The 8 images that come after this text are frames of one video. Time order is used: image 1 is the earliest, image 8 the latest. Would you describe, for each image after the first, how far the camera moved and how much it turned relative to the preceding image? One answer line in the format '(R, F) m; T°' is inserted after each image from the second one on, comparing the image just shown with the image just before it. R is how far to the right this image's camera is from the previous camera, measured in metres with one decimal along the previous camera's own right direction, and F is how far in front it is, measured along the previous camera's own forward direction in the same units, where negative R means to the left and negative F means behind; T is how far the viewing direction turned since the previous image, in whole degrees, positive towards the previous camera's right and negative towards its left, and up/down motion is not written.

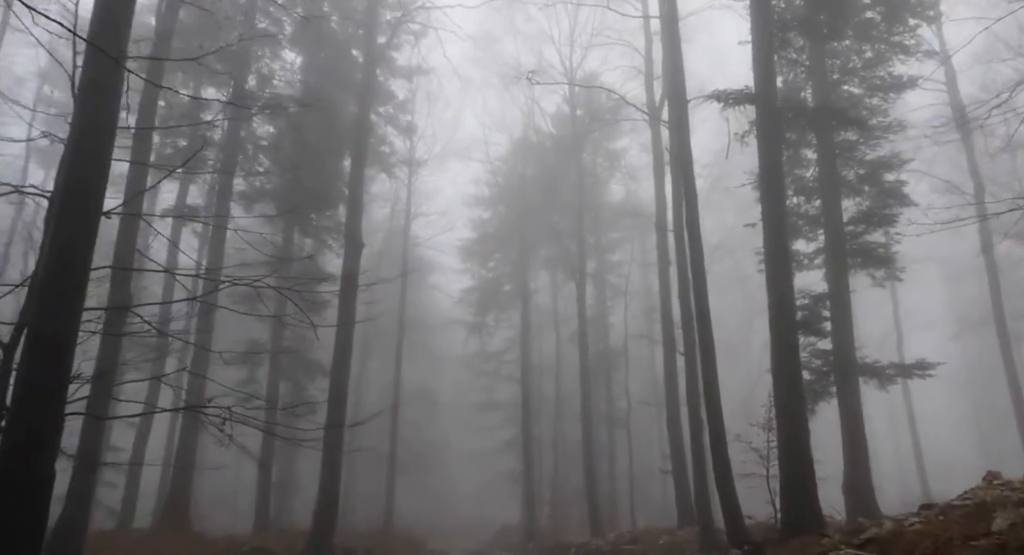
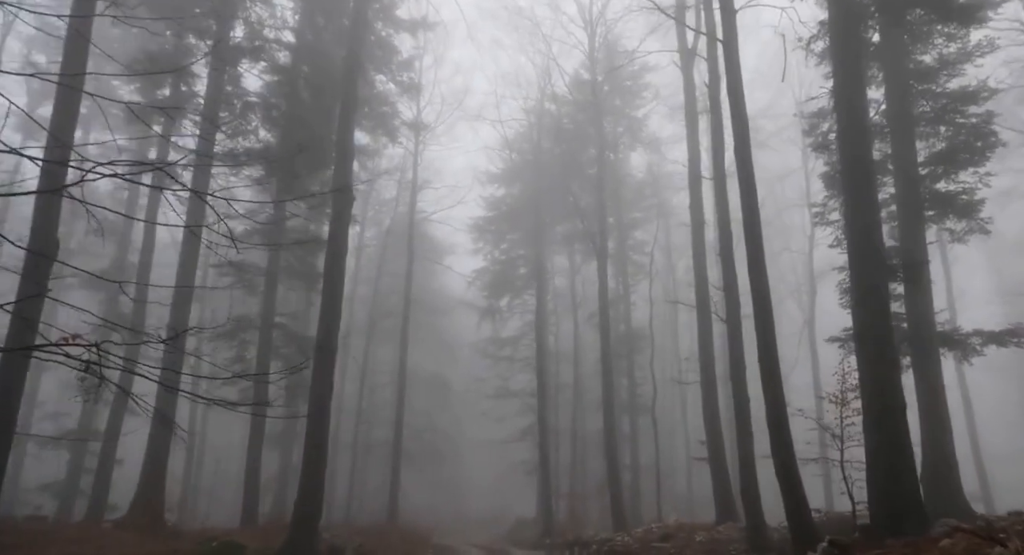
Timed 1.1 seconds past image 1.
(0.0, +1.9) m; -1°
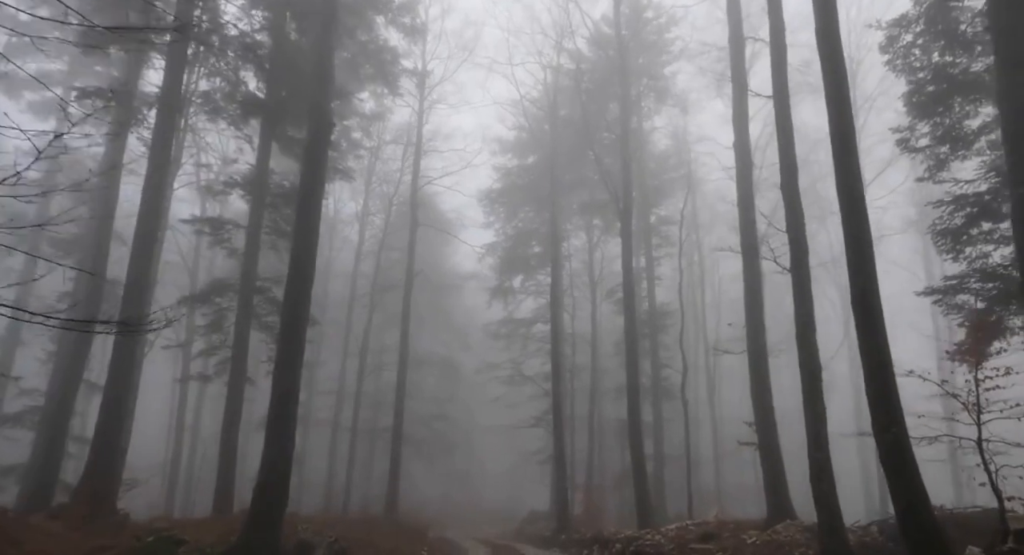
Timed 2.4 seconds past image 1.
(+0.1, +2.2) m; -1°
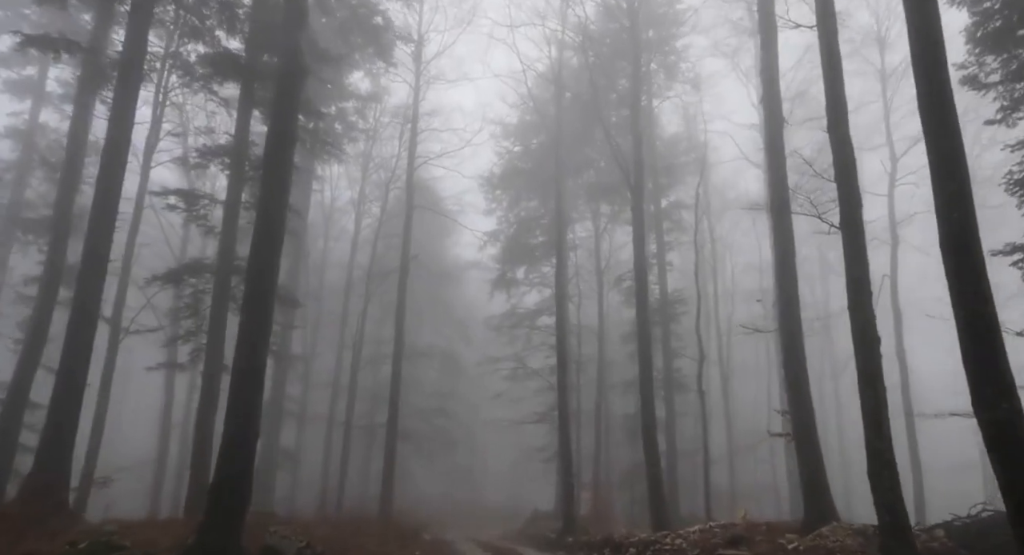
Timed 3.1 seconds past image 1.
(0.0, +1.4) m; 0°
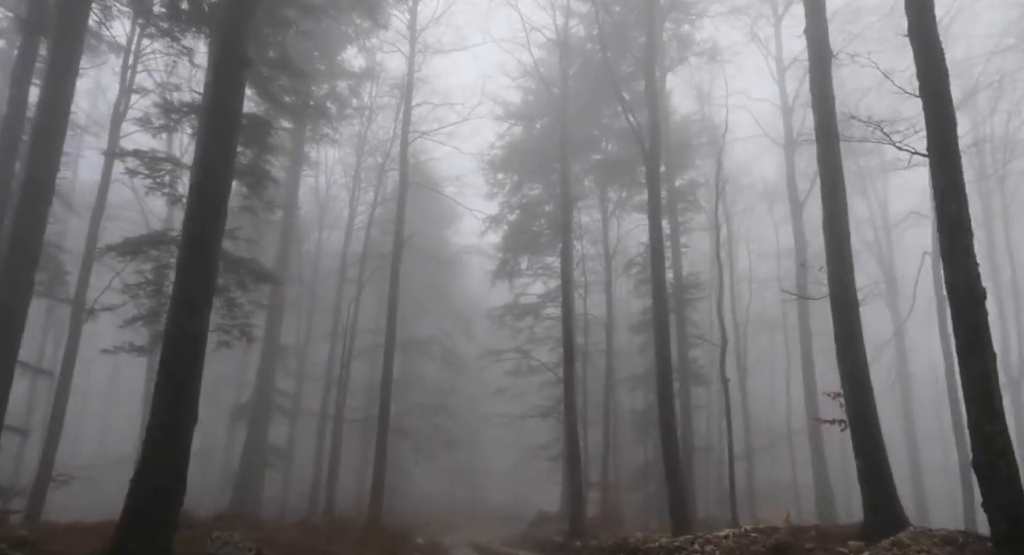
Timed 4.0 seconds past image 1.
(0.0, +1.6) m; 0°
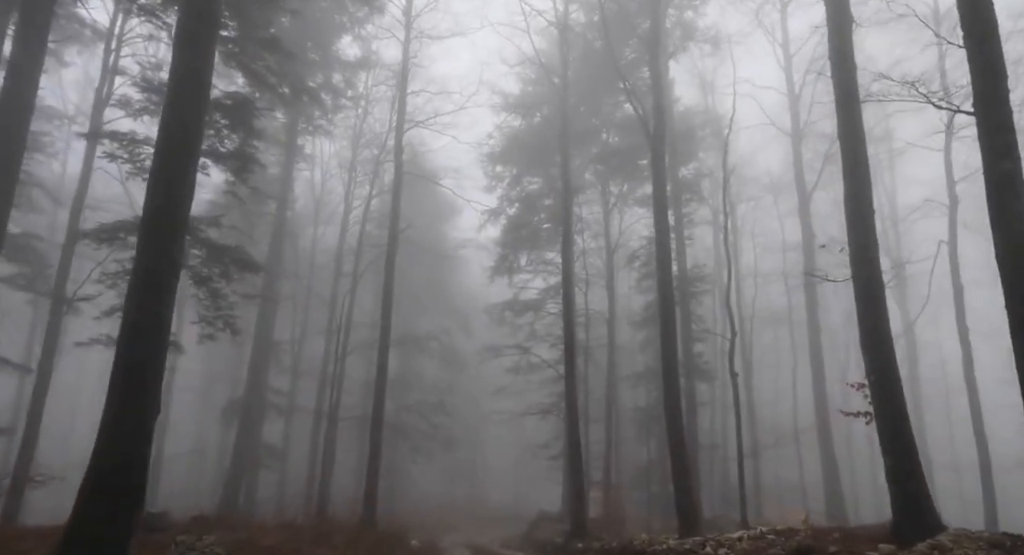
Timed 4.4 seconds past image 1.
(0.0, +0.7) m; 0°
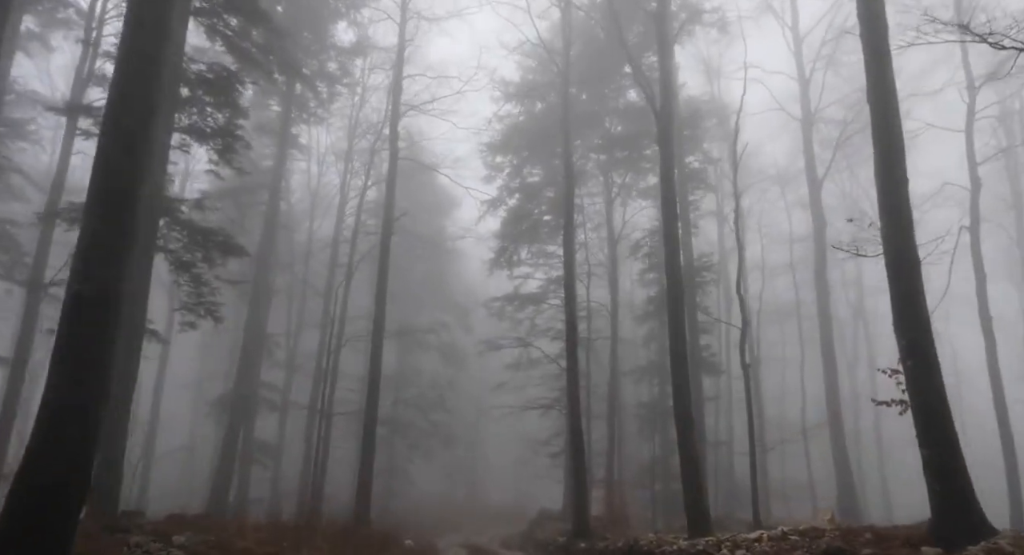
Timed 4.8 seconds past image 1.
(0.0, +0.7) m; 0°
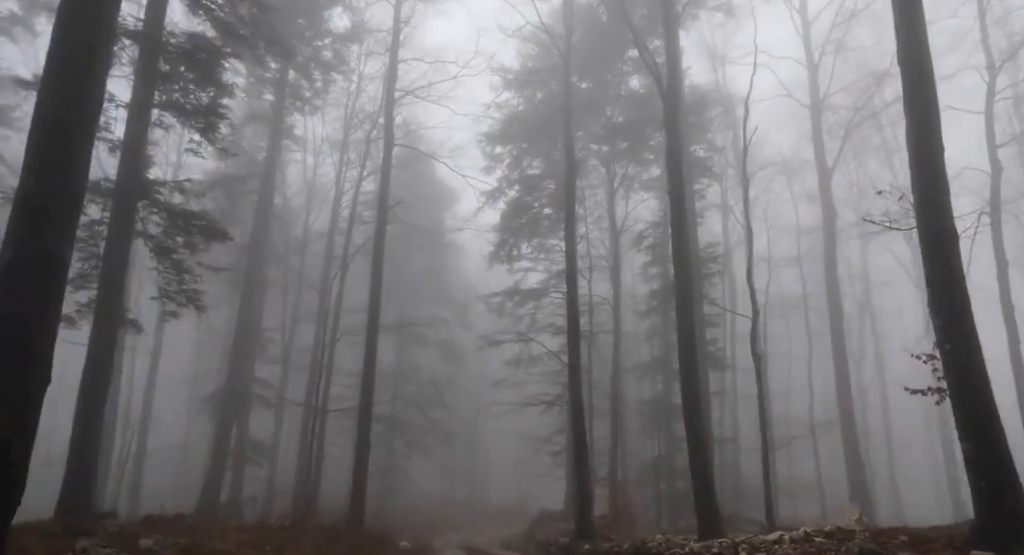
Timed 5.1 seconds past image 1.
(0.0, +0.7) m; 0°
